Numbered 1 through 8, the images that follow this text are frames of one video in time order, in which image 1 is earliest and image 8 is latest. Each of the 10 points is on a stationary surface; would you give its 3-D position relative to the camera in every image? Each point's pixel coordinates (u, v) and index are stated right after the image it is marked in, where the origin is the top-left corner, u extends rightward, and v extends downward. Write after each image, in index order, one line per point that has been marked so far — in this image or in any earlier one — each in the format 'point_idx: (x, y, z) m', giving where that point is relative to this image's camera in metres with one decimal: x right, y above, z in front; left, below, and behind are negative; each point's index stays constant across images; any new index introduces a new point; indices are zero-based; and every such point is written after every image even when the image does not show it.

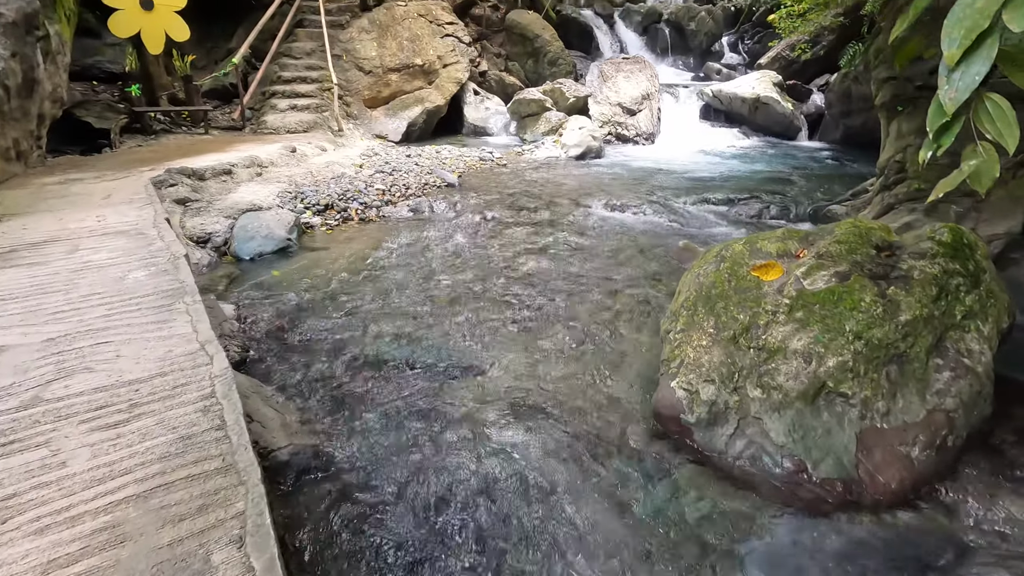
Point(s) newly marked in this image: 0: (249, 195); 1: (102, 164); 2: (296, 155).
0: (-2.4, +0.8, +4.9) m
1: (-4.0, +1.2, +5.2) m
2: (-2.5, +1.6, +6.3) m
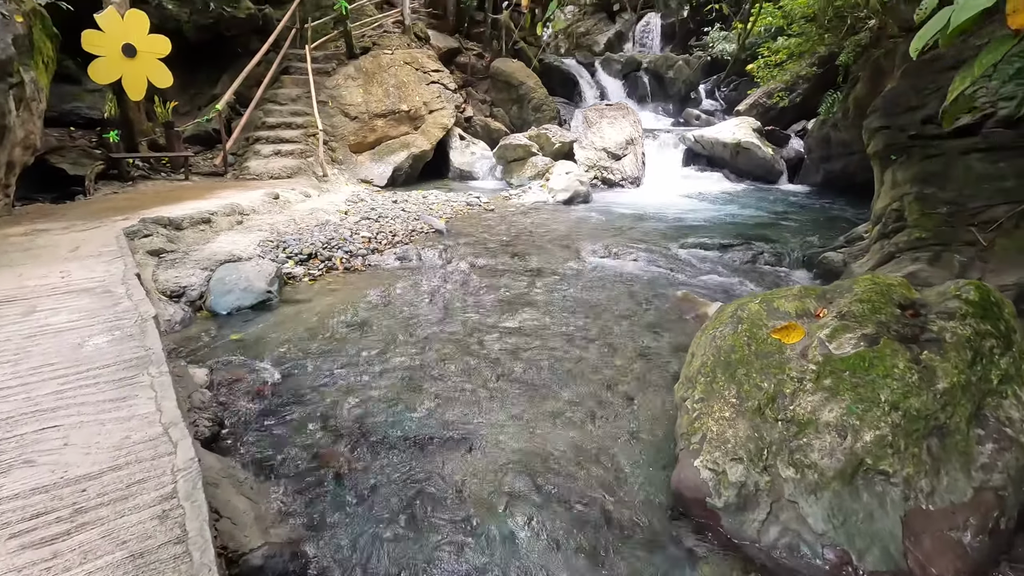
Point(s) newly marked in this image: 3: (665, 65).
0: (-2.5, +0.4, +4.7) m
1: (-4.1, +0.7, +5.0) m
2: (-2.7, +1.0, +6.2) m
3: (+5.2, +7.5, +18.1) m
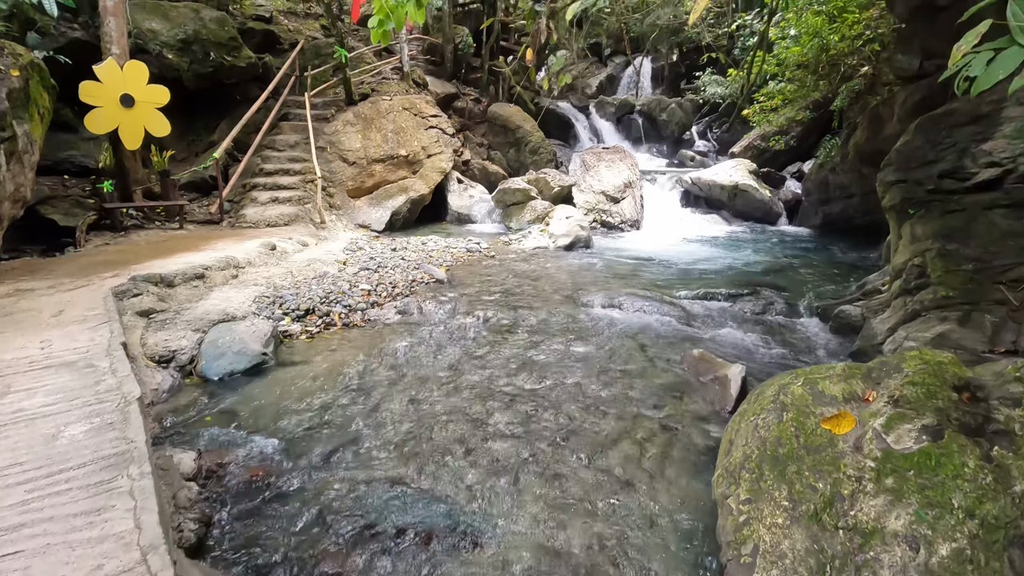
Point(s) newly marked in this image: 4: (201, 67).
0: (-2.4, -0.1, +4.5) m
1: (-4.1, +0.2, +4.8) m
2: (-2.6, +0.4, +6.0) m
3: (+5.0, +6.2, +18.4) m
4: (-5.1, +3.6, +8.7) m
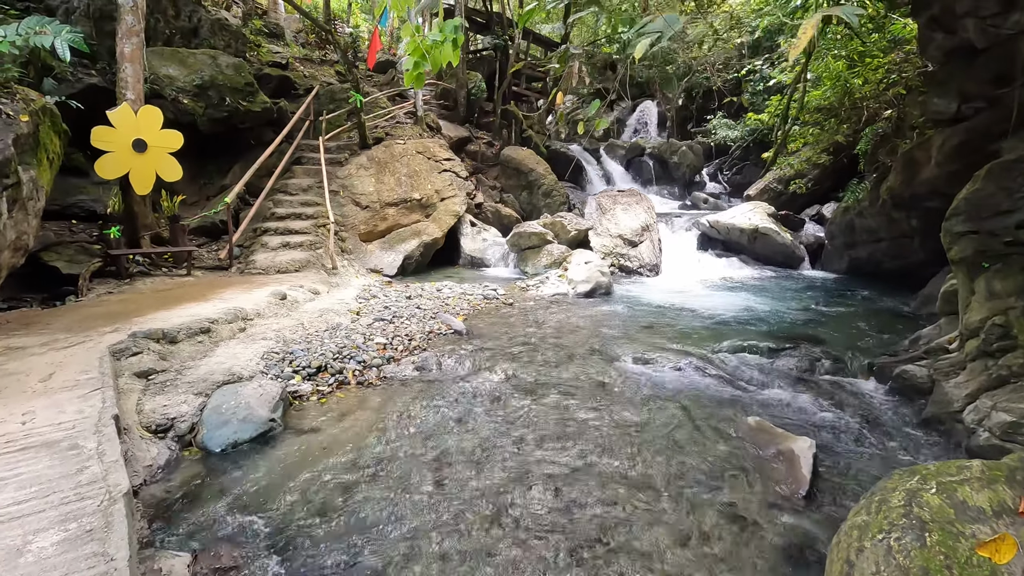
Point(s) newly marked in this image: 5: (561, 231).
0: (-2.2, -0.6, +4.1) m
1: (-3.8, -0.3, +4.5) m
2: (-2.4, -0.2, +5.7) m
3: (+5.4, +4.7, +18.4) m
4: (-4.8, +2.8, +8.6) m
5: (+0.9, +1.1, +10.2) m
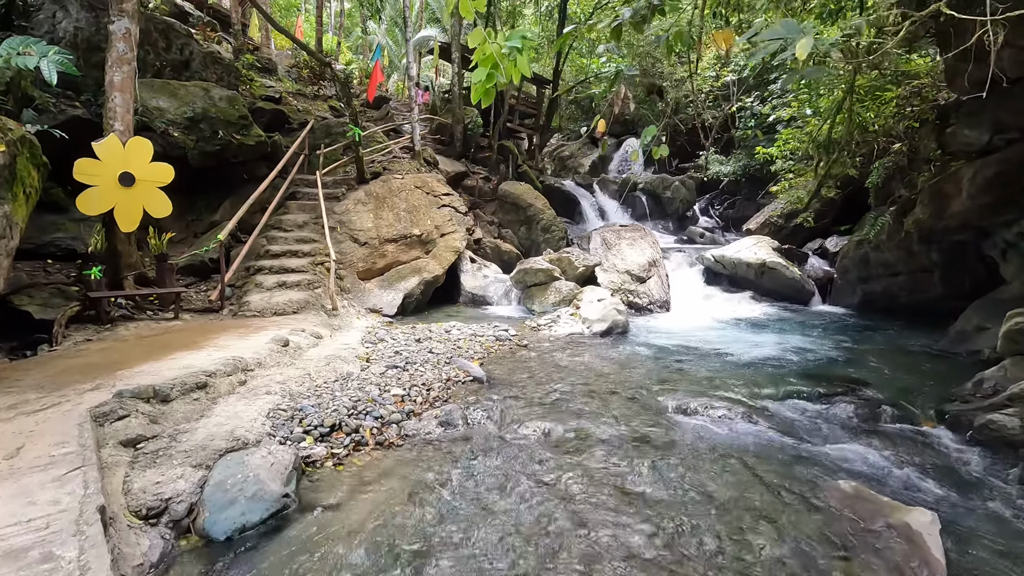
0: (-1.9, -0.9, +3.6) m
1: (-3.5, -0.6, +3.9) m
2: (-2.1, -0.6, +5.1) m
3: (+5.2, +3.5, +18.4) m
4: (-4.7, +2.2, +8.2) m
5: (+1.0, +0.4, +9.8) m
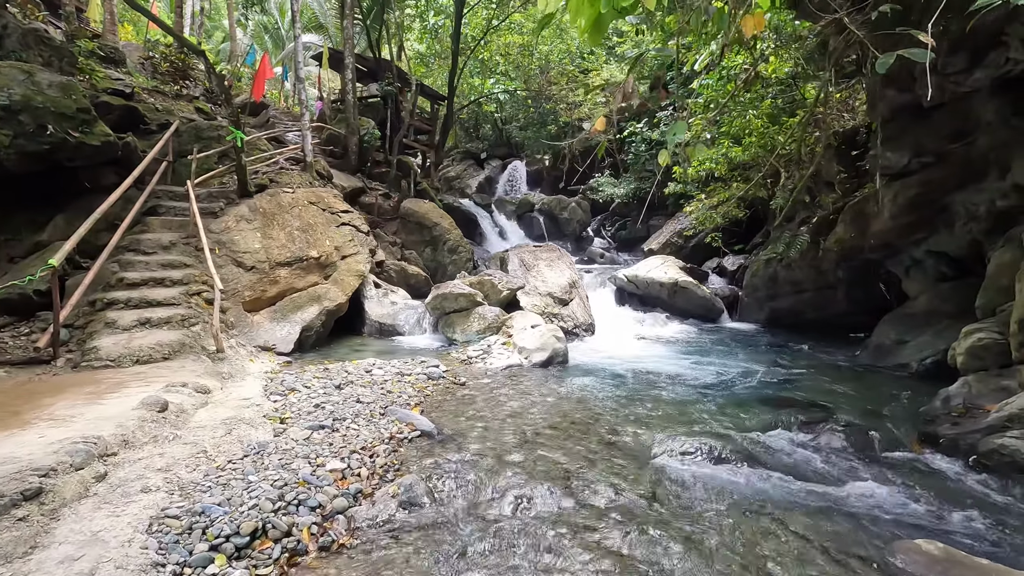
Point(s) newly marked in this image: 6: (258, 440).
0: (-1.8, -1.1, +2.3) m
1: (-3.5, -0.9, +2.2) m
2: (-2.4, -0.9, +3.8) m
3: (+1.7, +2.8, +18.4) m
4: (-5.6, +1.7, +6.3) m
5: (-0.4, 0.0, +9.0) m
6: (-1.7, -1.0, +3.6) m
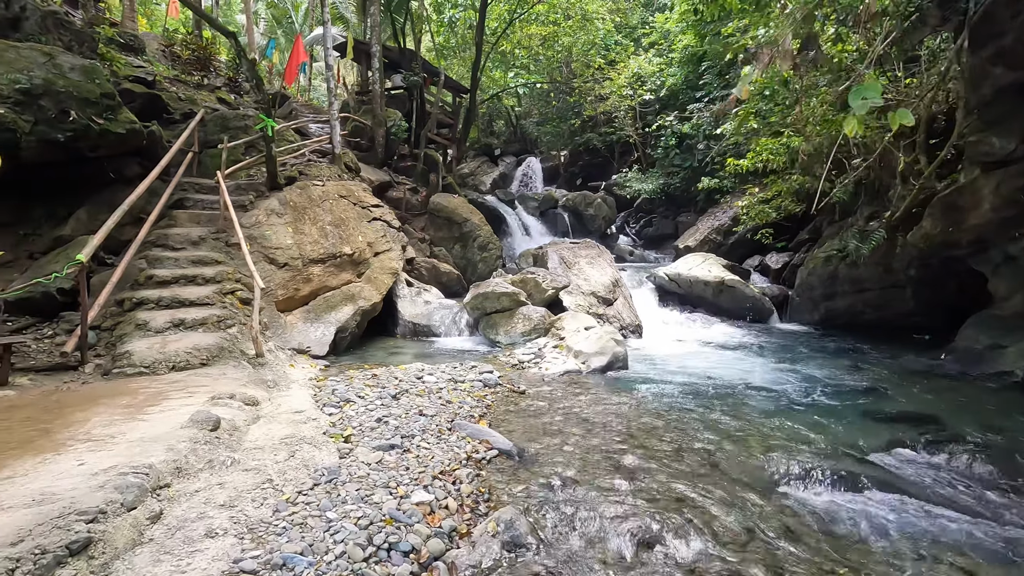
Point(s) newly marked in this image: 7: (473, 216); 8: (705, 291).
0: (-1.2, -1.1, +1.8) m
1: (-2.9, -0.9, +1.7) m
2: (-1.8, -0.9, +3.3) m
3: (+2.5, +2.9, +17.9) m
4: (-5.0, +1.7, +5.8) m
5: (+0.3, 0.0, +8.5) m
6: (-1.1, -1.0, +3.1) m
7: (-0.8, +1.5, +11.4) m
8: (+3.8, 0.0, +10.3) m
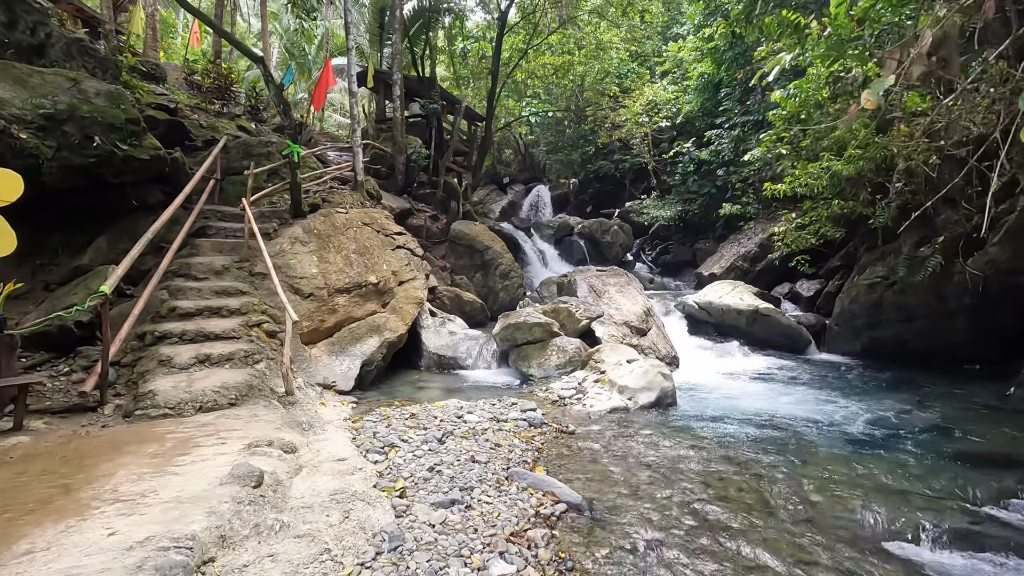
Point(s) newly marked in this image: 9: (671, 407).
0: (-0.8, -1.2, +1.4) m
1: (-2.4, -1.0, +1.4) m
2: (-1.3, -1.1, +2.9) m
3: (+3.0, +1.9, +17.6) m
4: (-4.5, +1.4, +5.5) m
5: (+0.8, -0.5, +8.1) m
6: (-0.7, -1.2, +2.7) m
7: (-0.3, +0.9, +11.1) m
8: (+4.3, -0.6, +9.9) m
9: (+1.8, -1.3, +6.0) m
